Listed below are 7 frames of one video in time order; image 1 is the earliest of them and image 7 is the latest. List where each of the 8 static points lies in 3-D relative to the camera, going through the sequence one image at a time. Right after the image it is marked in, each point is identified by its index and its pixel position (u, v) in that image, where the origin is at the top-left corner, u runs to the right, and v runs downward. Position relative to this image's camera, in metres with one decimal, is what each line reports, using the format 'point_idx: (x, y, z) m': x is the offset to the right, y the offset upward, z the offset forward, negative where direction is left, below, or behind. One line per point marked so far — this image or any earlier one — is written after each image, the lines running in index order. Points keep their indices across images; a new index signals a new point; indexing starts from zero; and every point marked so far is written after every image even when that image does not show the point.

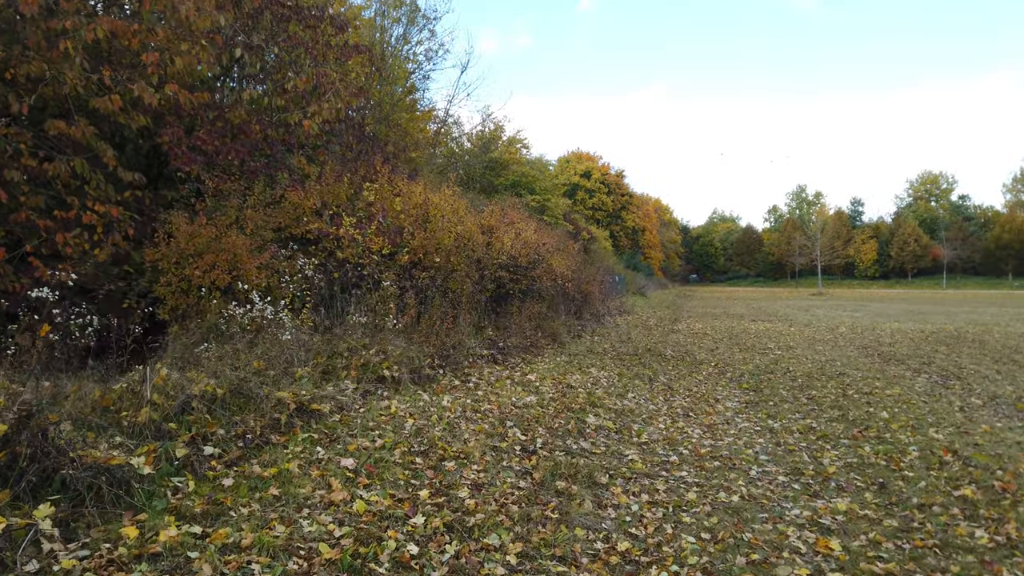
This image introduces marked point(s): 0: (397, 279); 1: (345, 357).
0: (-1.6, +0.1, +10.0) m
1: (-1.7, -0.7, +7.5) m
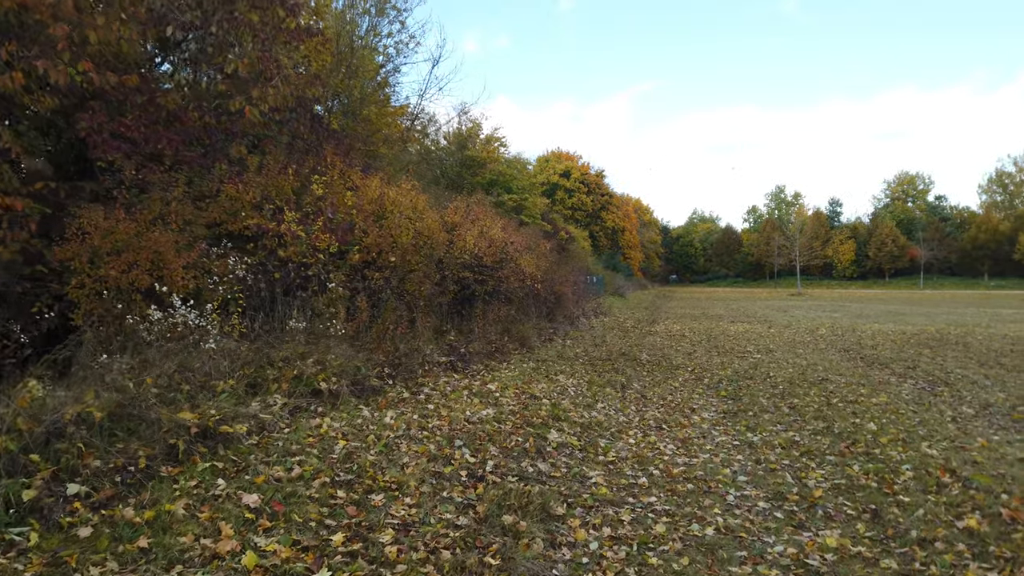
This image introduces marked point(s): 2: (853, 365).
0: (-2.0, +0.1, +9.2) m
1: (-2.1, -0.7, +6.7) m
2: (+6.3, -1.4, +13.6) m
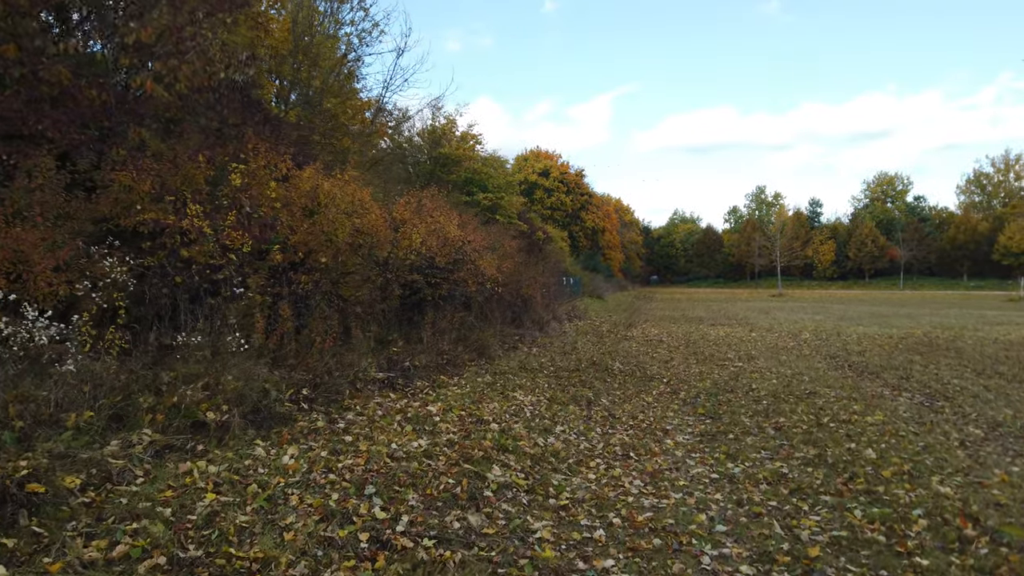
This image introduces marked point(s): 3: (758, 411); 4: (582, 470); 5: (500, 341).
0: (-2.6, 0.0, +7.9) m
1: (-2.6, -0.8, +5.5) m
2: (+5.6, -1.5, +12.5) m
3: (+3.1, -1.5, +9.3) m
4: (+0.6, -1.6, +6.5) m
5: (-0.2, -0.9, +12.7) m
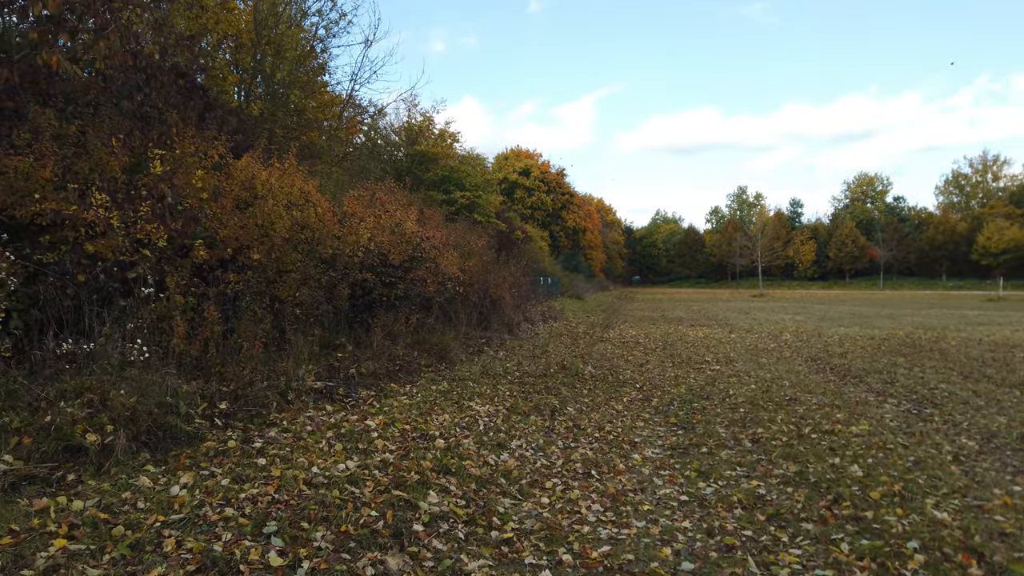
0: (-3.1, 0.0, +7.1) m
1: (-3.1, -0.8, +4.6) m
2: (+5.0, -1.5, +11.9) m
3: (+2.6, -1.5, +8.6) m
4: (+0.2, -1.6, +5.7) m
5: (-0.8, -0.9, +12.0) m
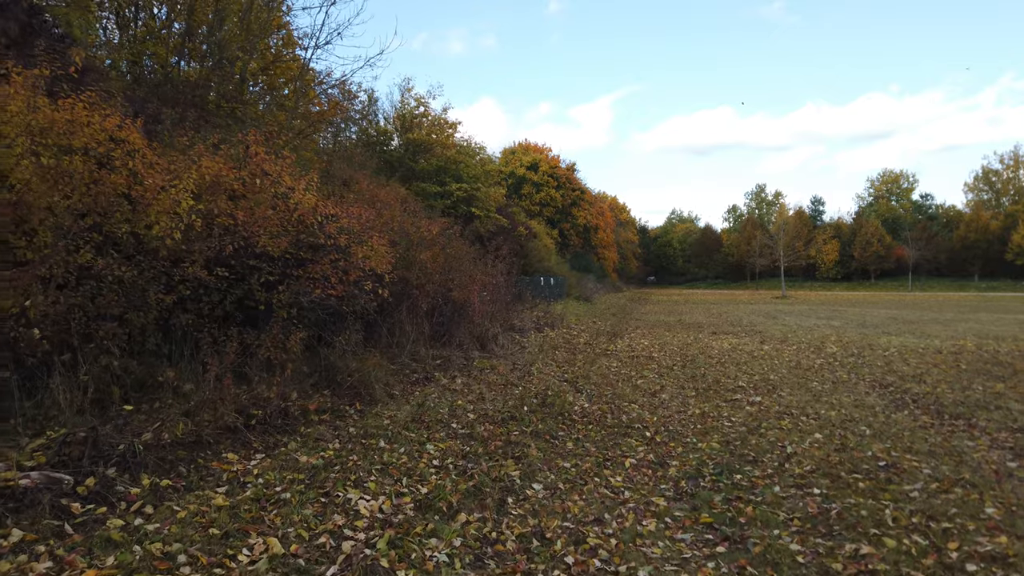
0: (-3.7, 0.0, +3.7) m
1: (-3.7, -0.8, +1.2) m
2: (+4.5, -1.5, +8.3) m
3: (+2.0, -1.6, +5.0) m
4: (-0.4, -1.6, +2.2) m
5: (-1.3, -1.0, +8.4) m
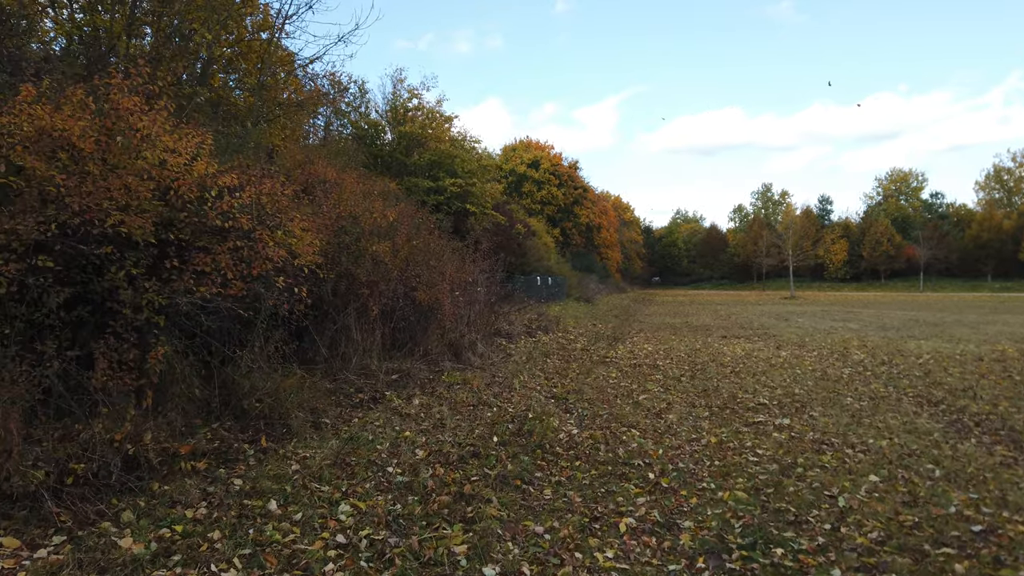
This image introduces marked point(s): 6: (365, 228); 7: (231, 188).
0: (-4.0, 0.0, +1.9) m
1: (-4.0, -0.8, -0.6) m
2: (+4.2, -1.5, +6.5) m
3: (+1.7, -1.5, +3.2) m
4: (-0.8, -1.6, +0.4) m
5: (-1.6, -0.9, +6.7) m
6: (-1.6, +0.7, +8.1) m
7: (-2.1, +0.7, +5.7) m
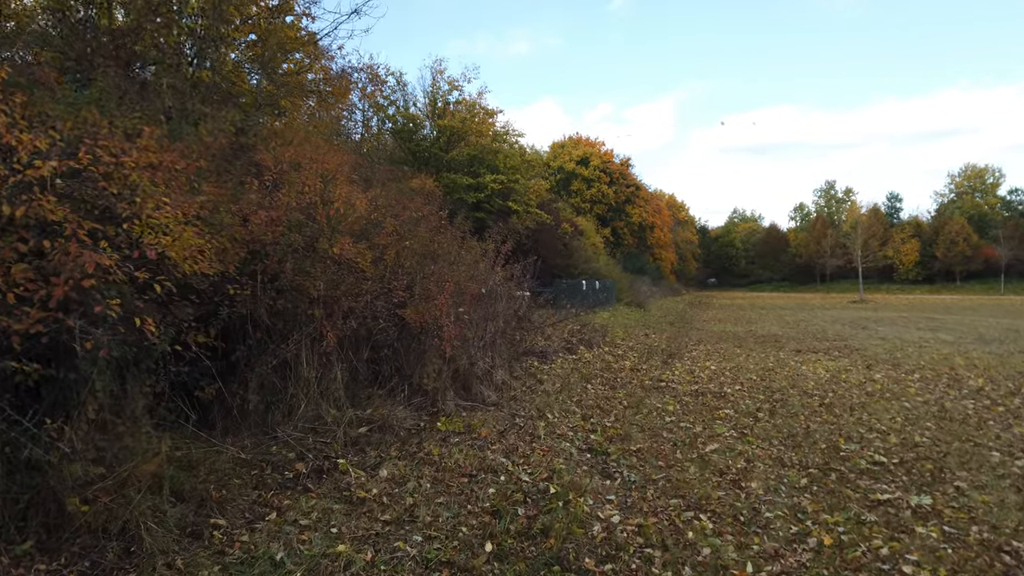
0: (-4.3, -0.1, -0.1) m
1: (-4.5, -0.9, -2.6) m
2: (+4.2, -1.6, +3.9) m
3: (+1.5, -1.7, +0.8) m
4: (-1.2, -1.7, -1.8) m
5: (-1.5, -1.1, +4.5) m
6: (-1.5, +0.6, +5.9) m
7: (-2.1, +0.6, +3.5) m
